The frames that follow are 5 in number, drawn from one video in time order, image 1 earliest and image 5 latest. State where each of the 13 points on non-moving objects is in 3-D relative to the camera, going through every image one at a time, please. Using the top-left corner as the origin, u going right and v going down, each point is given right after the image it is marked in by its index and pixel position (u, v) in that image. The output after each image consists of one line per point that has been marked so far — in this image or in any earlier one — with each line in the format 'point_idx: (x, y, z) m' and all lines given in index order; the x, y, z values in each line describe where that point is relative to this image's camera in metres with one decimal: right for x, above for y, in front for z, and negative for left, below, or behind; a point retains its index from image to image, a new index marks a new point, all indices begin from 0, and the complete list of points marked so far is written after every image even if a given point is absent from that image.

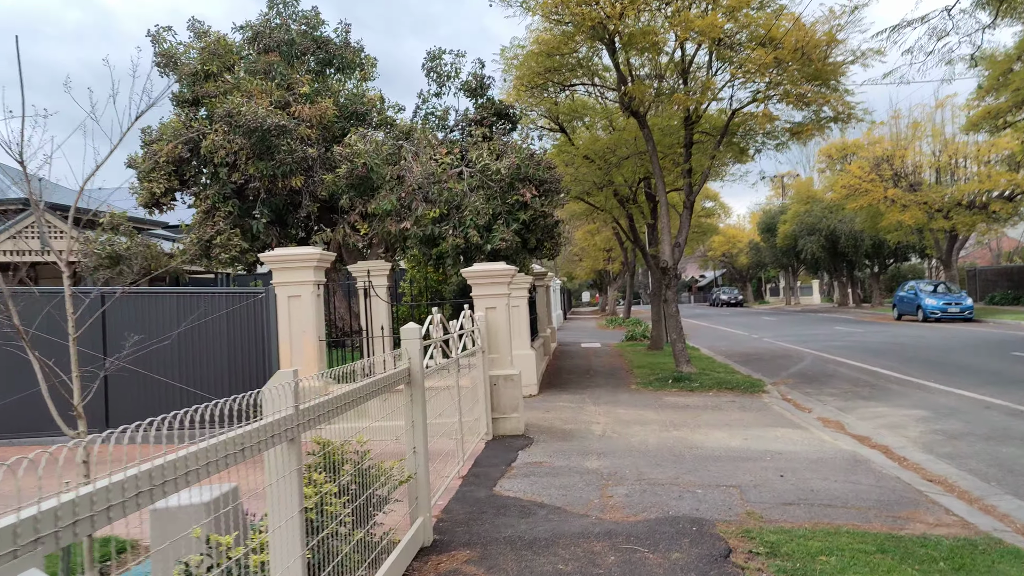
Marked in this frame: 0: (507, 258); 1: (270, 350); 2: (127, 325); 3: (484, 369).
0: (-0.1, +0.5, +12.6) m
1: (-2.7, -0.7, +9.1) m
2: (-4.3, -0.4, +9.1) m
3: (-0.3, -0.8, +8.6) m
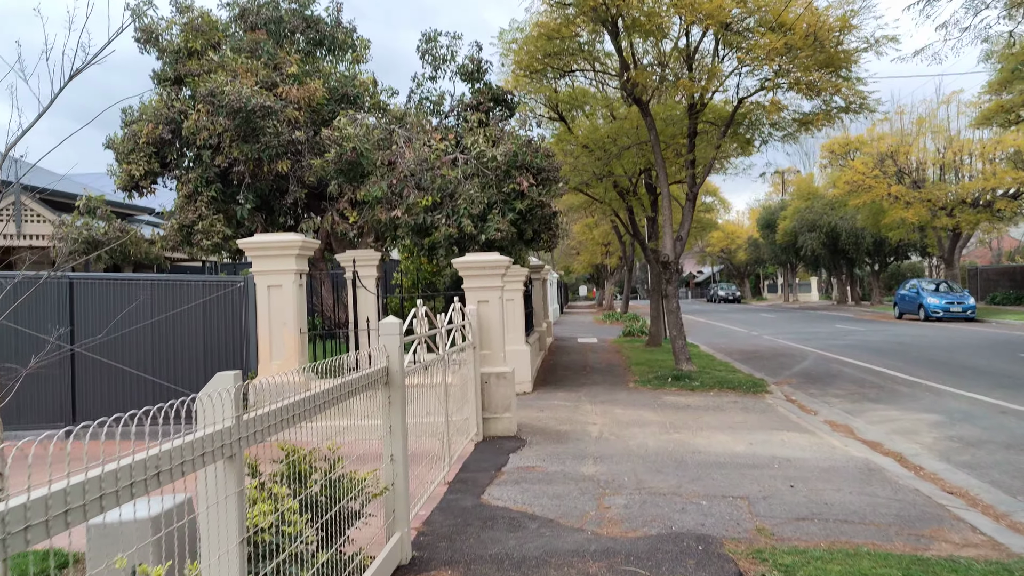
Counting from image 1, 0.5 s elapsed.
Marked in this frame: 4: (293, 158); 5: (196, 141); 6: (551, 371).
0: (-0.2, +0.6, +12.1) m
1: (-2.8, -0.6, +8.6) m
2: (-4.4, -0.3, +8.6) m
3: (-0.4, -0.8, +8.1) m
4: (-3.2, +1.9, +11.9) m
5: (-4.4, +2.0, +11.4) m
6: (+0.7, -1.5, +14.5) m
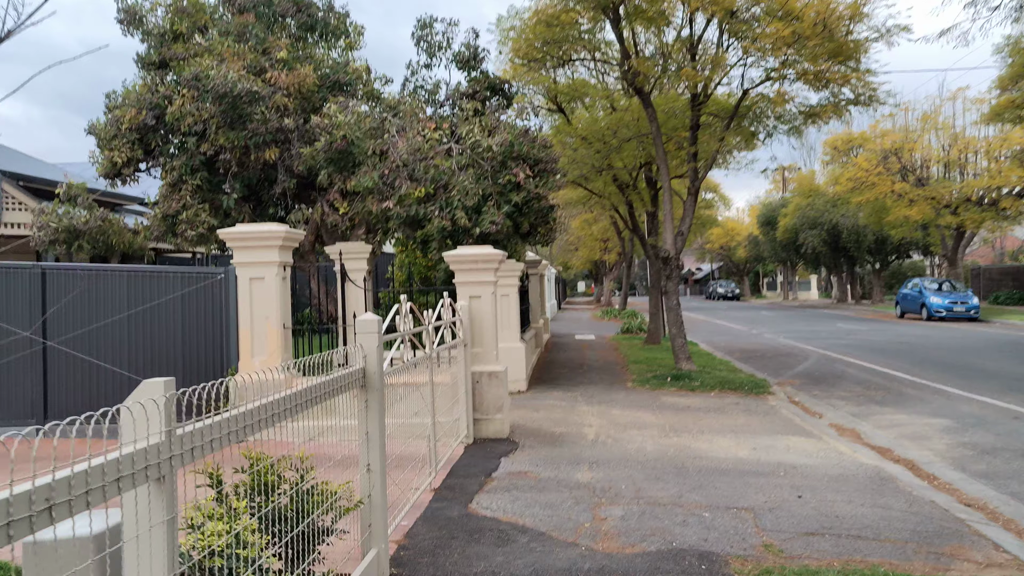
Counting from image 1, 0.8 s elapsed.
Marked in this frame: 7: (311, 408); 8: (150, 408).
0: (-0.2, +0.7, +11.7) m
1: (-2.8, -0.5, +8.2) m
2: (-4.4, -0.2, +8.2) m
3: (-0.4, -0.7, +7.7) m
4: (-3.3, +2.0, +11.5) m
5: (-4.4, +2.1, +10.9) m
6: (+0.6, -1.4, +14.1) m
7: (-0.9, -0.5, +3.8) m
8: (-1.0, -0.3, +2.2) m
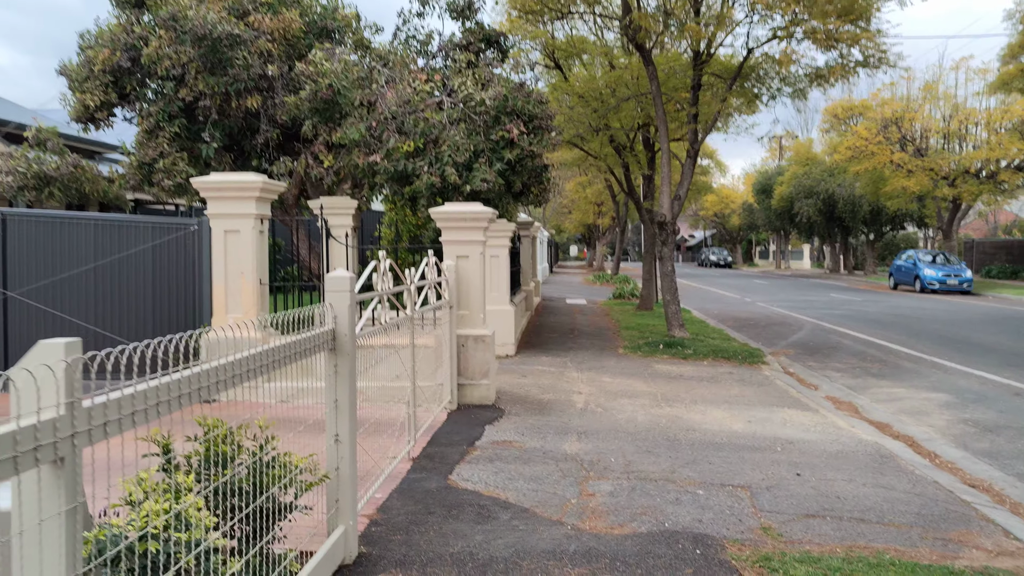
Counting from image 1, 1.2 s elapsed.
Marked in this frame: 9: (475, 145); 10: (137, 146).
0: (-0.3, +1.2, +11.3) m
1: (-3.0, -0.1, +7.8) m
2: (-4.5, +0.3, +7.8) m
3: (-0.6, -0.3, +7.3) m
4: (-3.3, +2.6, +11.0) m
5: (-4.5, +2.8, +10.4) m
6: (+0.4, -0.8, +13.8) m
7: (-1.0, -0.3, +3.5) m
8: (-1.0, -0.2, +1.8) m
9: (-0.5, +1.9, +10.7) m
10: (-4.9, +1.8, +10.7) m
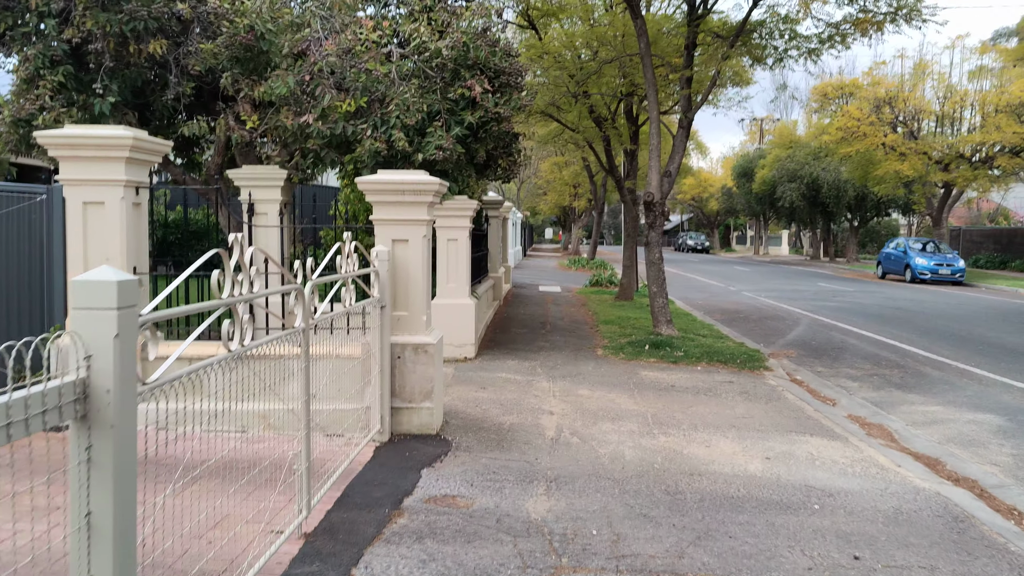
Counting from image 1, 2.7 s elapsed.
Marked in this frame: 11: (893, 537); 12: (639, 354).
0: (-0.8, +1.3, +9.5) m
1: (-3.3, 0.0, +5.9) m
2: (-4.9, +0.4, +5.9) m
3: (-0.9, -0.3, +5.6) m
4: (-3.8, +2.8, +9.1) m
5: (-4.9, +2.9, +8.4) m
6: (-0.1, -0.6, +12.1) m
7: (-1.2, -0.4, +1.7) m
8: (-1.2, -0.3, 0.0) m
9: (-0.9, +2.0, +8.9) m
10: (-5.3, +2.0, +8.7) m
11: (+2.0, -1.3, +4.3) m
12: (+1.6, -0.8, +10.0) m
